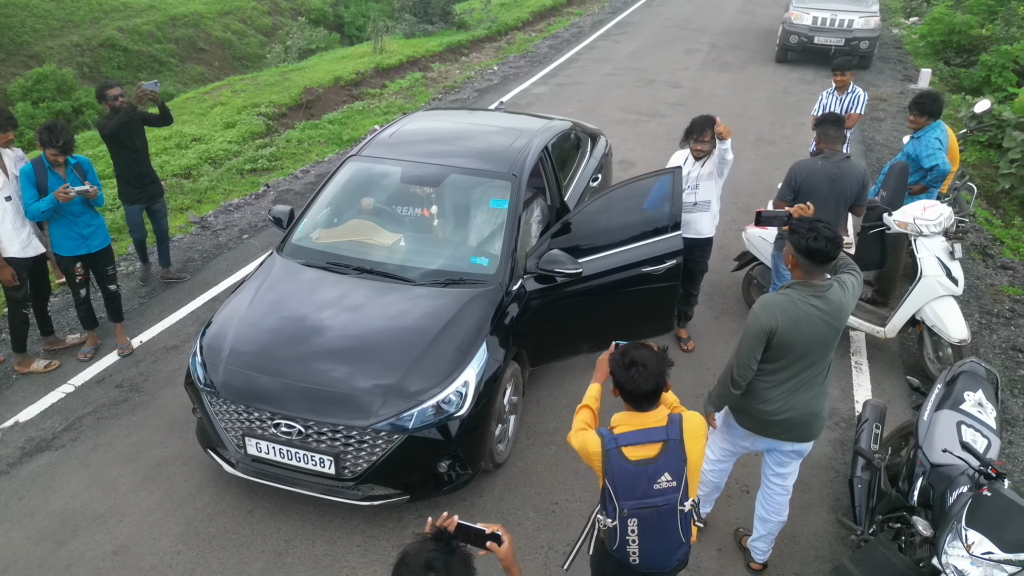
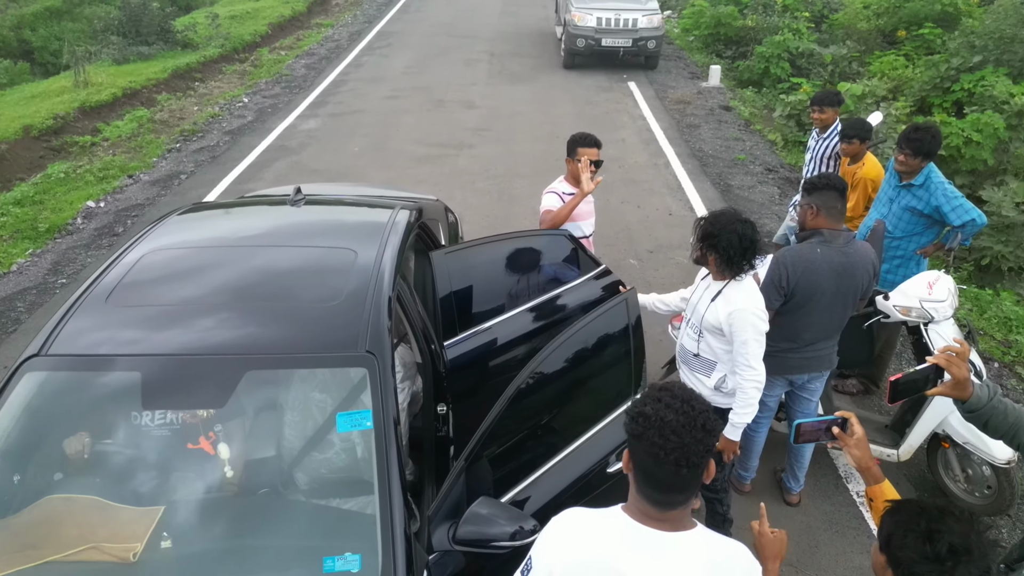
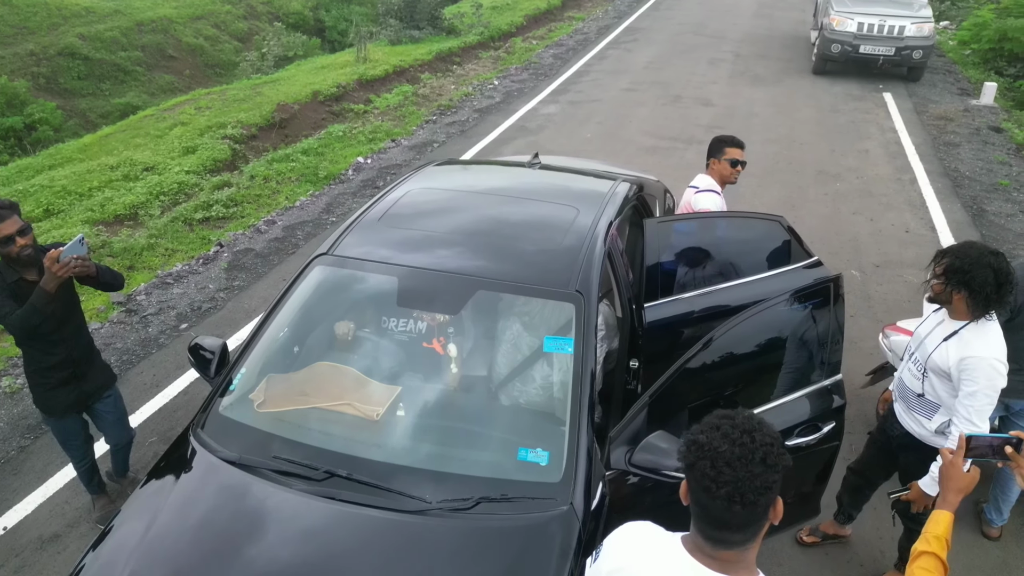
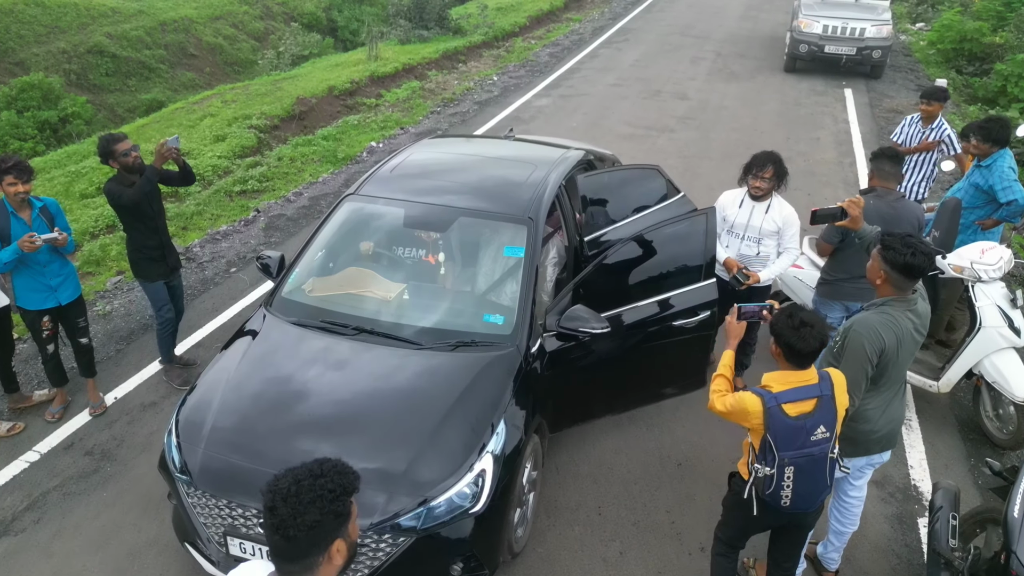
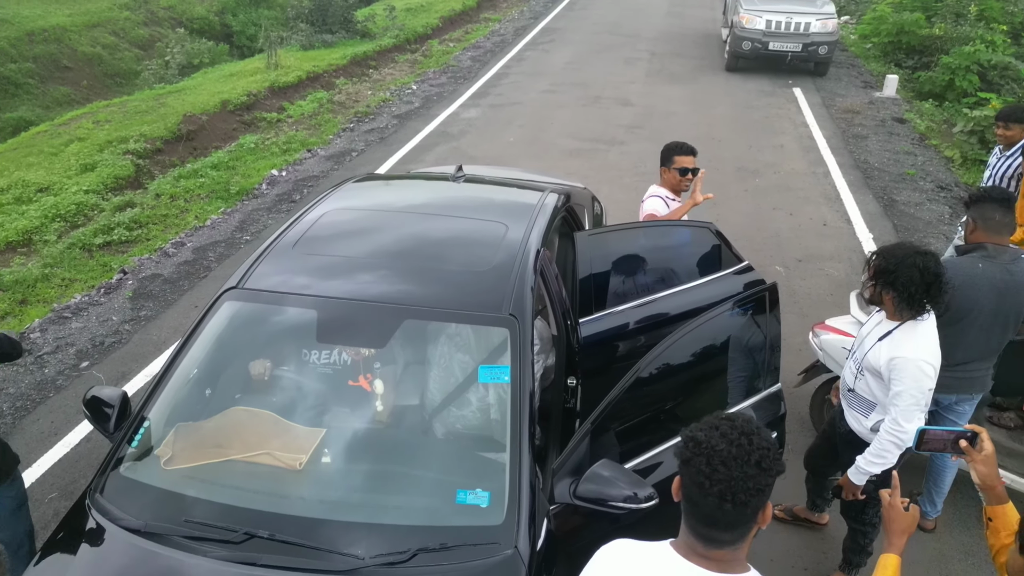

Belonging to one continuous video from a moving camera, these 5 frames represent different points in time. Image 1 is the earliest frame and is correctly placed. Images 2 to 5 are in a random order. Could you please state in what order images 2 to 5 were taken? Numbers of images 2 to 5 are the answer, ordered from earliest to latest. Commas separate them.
4, 3, 5, 2
